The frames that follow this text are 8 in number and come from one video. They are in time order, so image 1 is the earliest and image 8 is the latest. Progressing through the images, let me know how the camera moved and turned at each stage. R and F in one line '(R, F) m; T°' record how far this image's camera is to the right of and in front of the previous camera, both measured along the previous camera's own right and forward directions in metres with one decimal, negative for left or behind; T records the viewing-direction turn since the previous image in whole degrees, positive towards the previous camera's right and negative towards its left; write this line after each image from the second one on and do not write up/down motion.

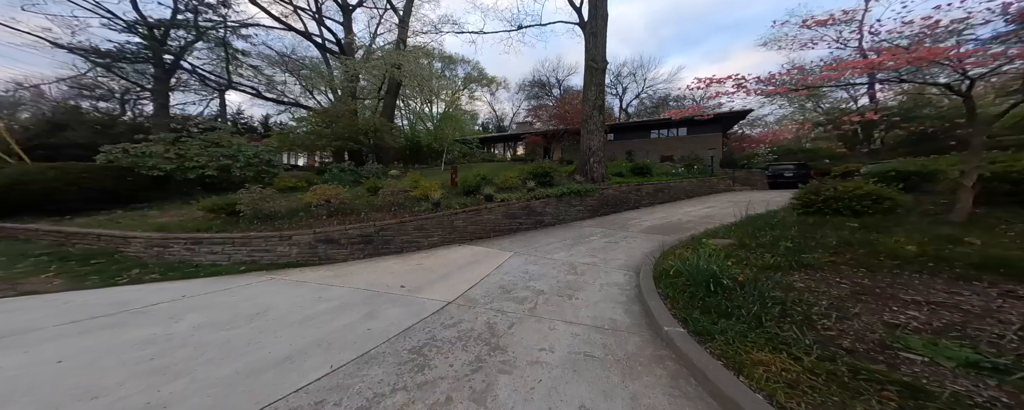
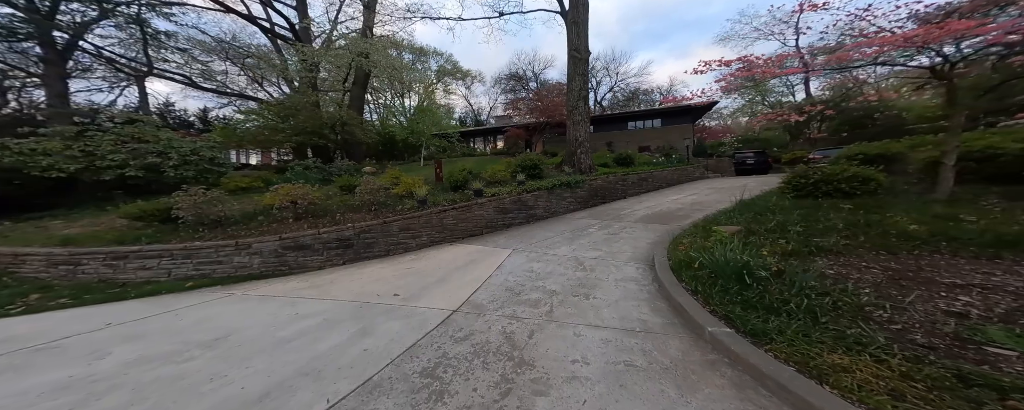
(-0.3, +0.3) m; +4°
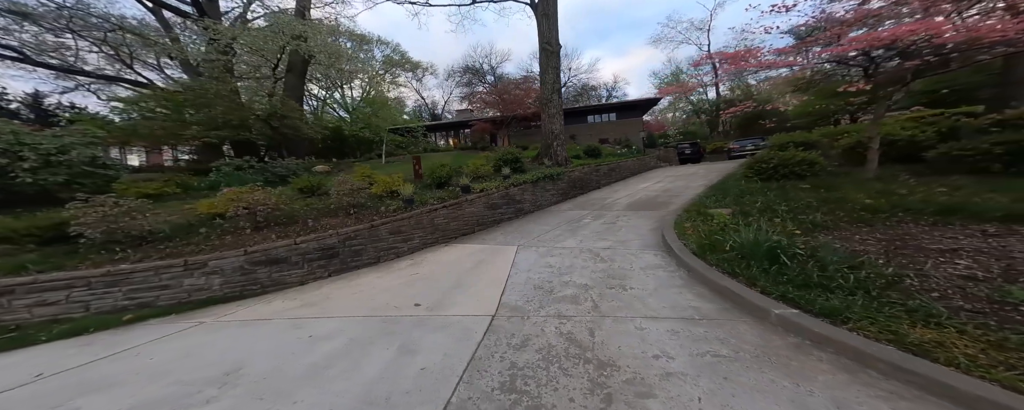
(-0.8, +0.3) m; +9°
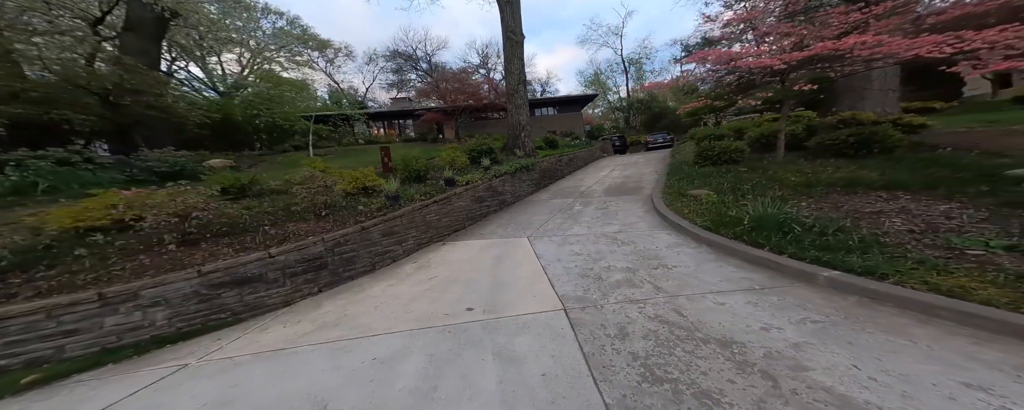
(-1.1, +0.4) m; +13°
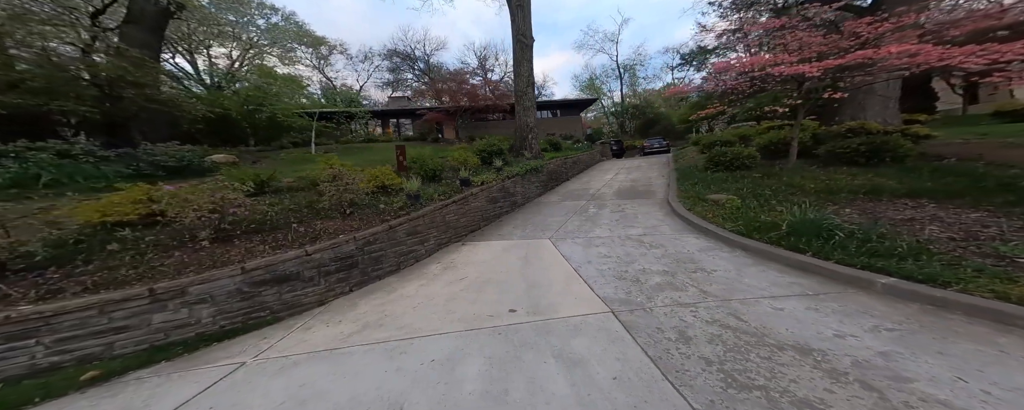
(-0.4, +0.1) m; +1°
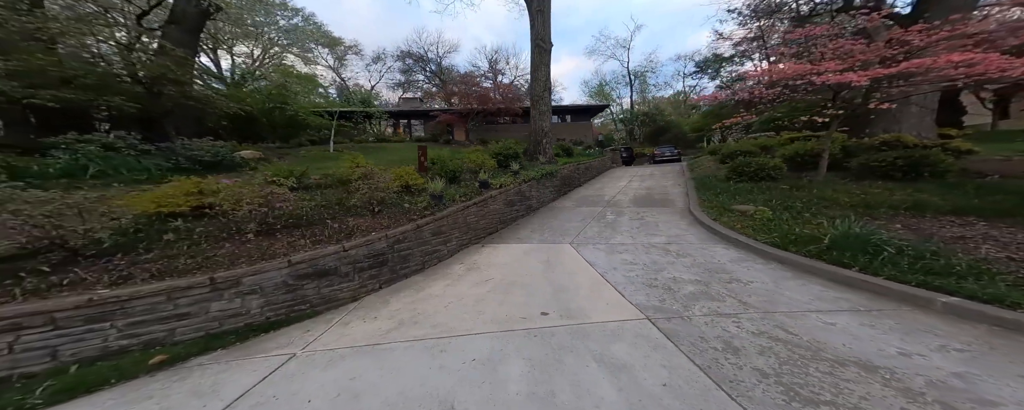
(-0.2, 0.0) m; -2°
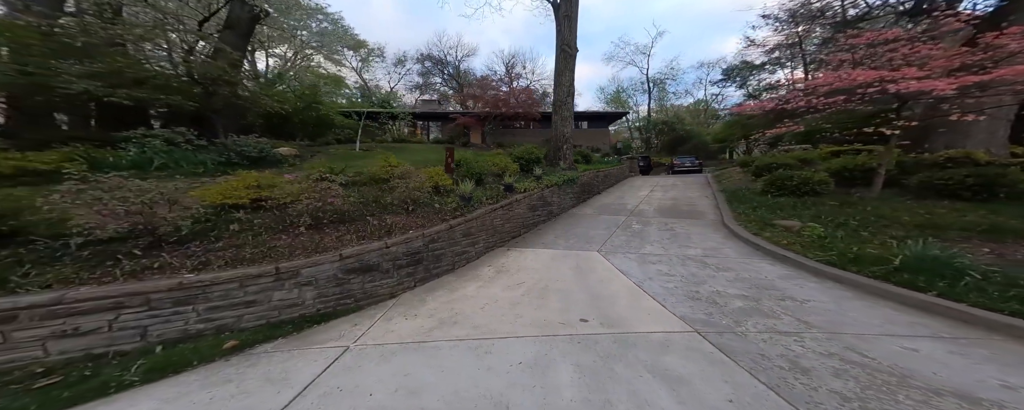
(-0.2, 0.0) m; -4°
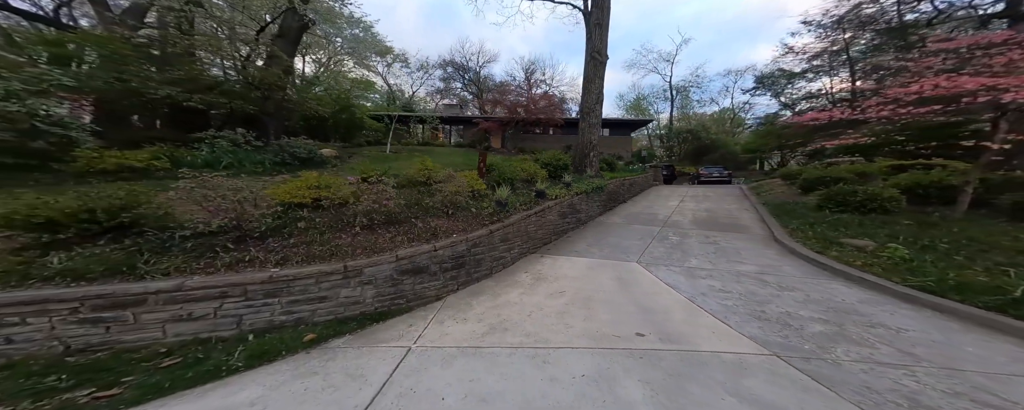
(-0.2, +0.1) m; -5°
